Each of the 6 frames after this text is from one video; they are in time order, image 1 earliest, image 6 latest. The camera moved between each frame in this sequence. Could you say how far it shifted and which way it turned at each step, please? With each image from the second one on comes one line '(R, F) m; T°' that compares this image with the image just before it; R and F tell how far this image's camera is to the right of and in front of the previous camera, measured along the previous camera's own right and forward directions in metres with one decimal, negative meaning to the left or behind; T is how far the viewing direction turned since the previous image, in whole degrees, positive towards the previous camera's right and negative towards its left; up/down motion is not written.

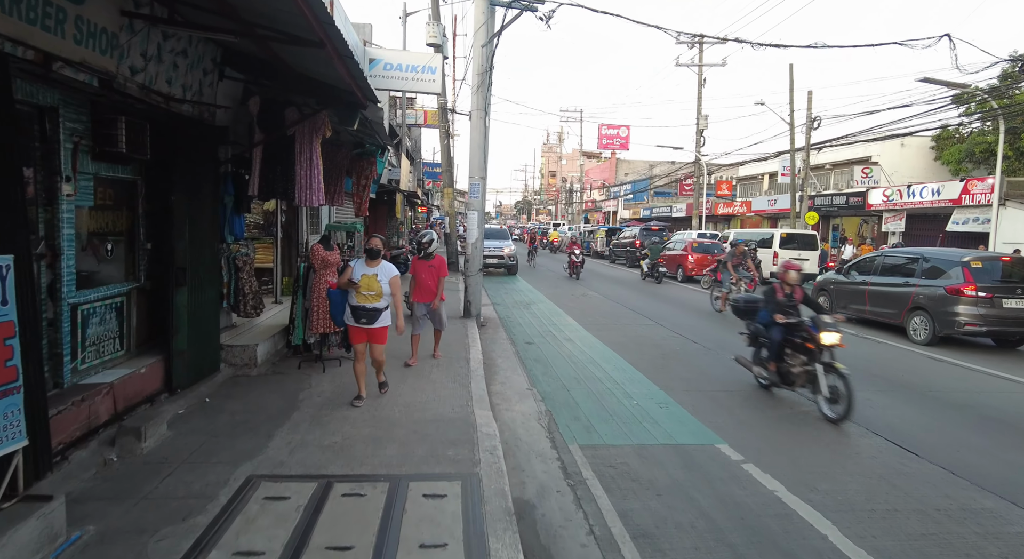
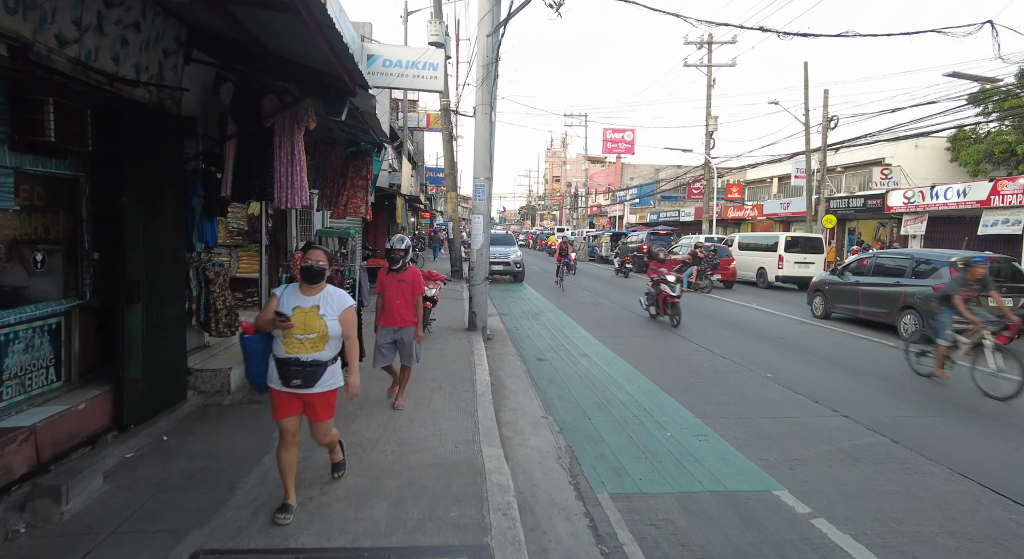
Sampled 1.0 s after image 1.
(-0.1, +0.8) m; 0°
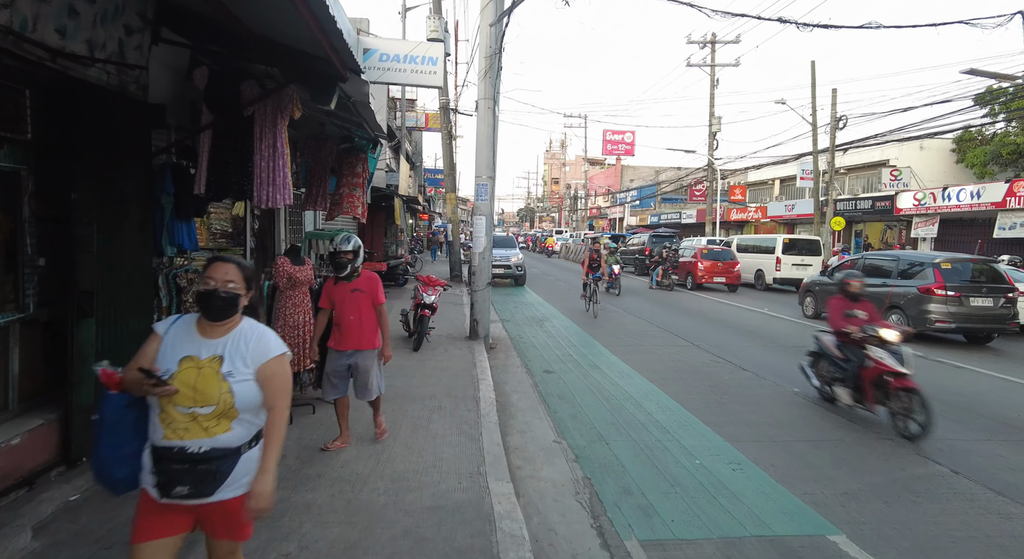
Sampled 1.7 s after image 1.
(-0.1, +0.6) m; 0°
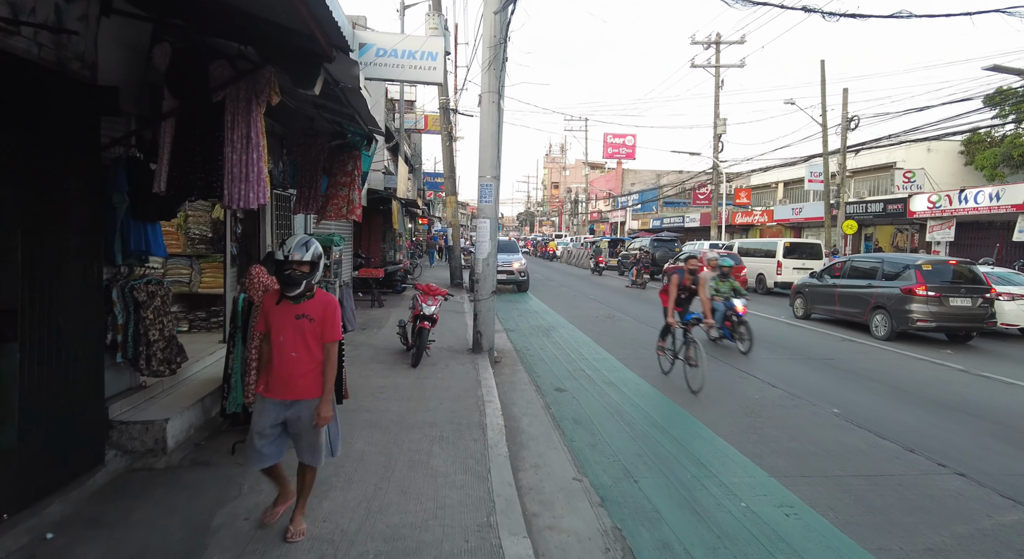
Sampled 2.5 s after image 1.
(-0.1, +0.7) m; 0°
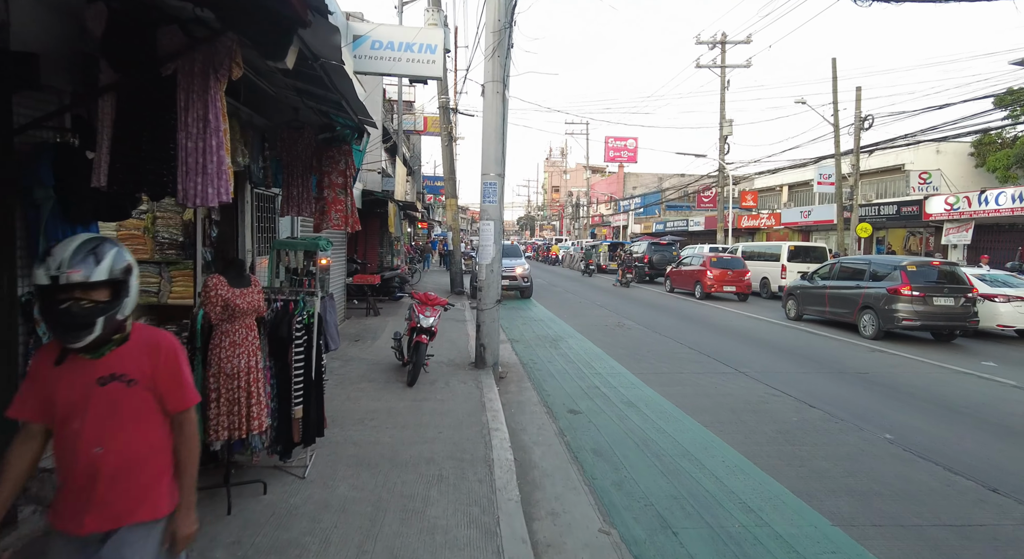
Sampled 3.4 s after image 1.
(-0.1, +0.7) m; 0°
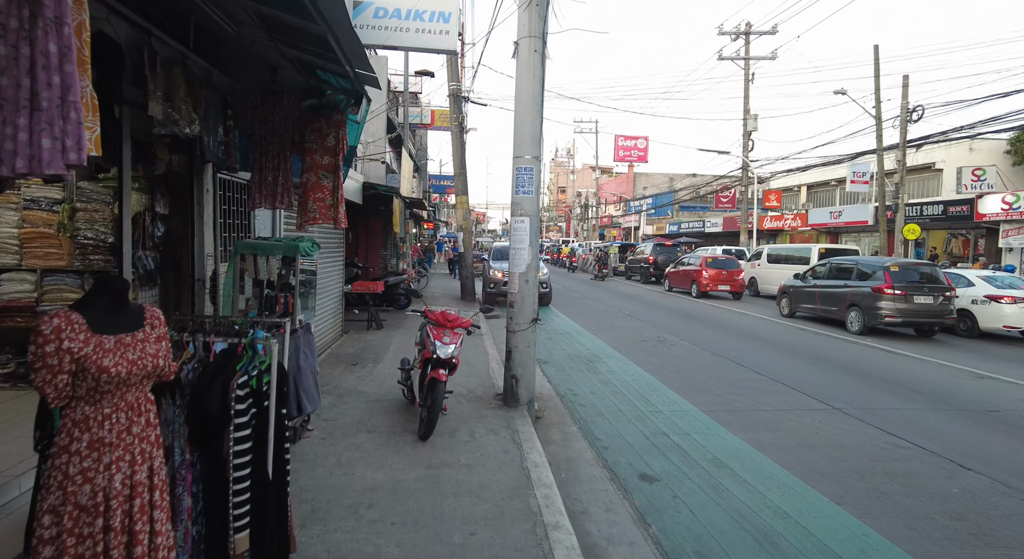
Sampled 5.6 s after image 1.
(-0.4, +1.7) m; 0°
